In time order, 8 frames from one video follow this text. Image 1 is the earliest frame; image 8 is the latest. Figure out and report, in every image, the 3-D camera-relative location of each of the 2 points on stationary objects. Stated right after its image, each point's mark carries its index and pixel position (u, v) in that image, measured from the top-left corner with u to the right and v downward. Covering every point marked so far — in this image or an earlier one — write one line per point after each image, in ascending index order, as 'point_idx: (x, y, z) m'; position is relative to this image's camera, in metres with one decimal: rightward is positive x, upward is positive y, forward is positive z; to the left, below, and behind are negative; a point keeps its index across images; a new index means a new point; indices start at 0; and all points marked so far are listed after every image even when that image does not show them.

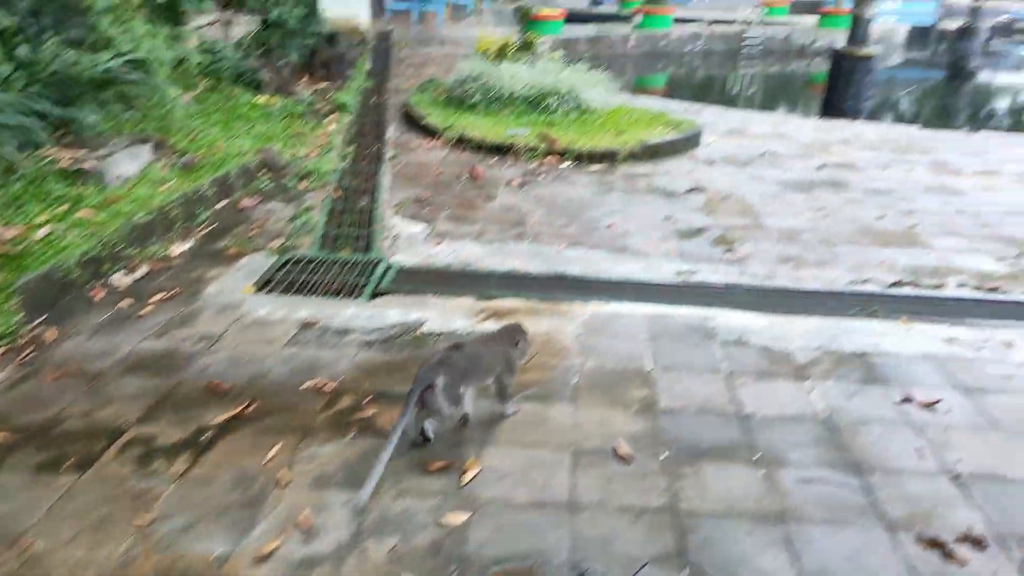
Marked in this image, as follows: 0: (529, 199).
0: (+0.1, +0.5, +3.9) m
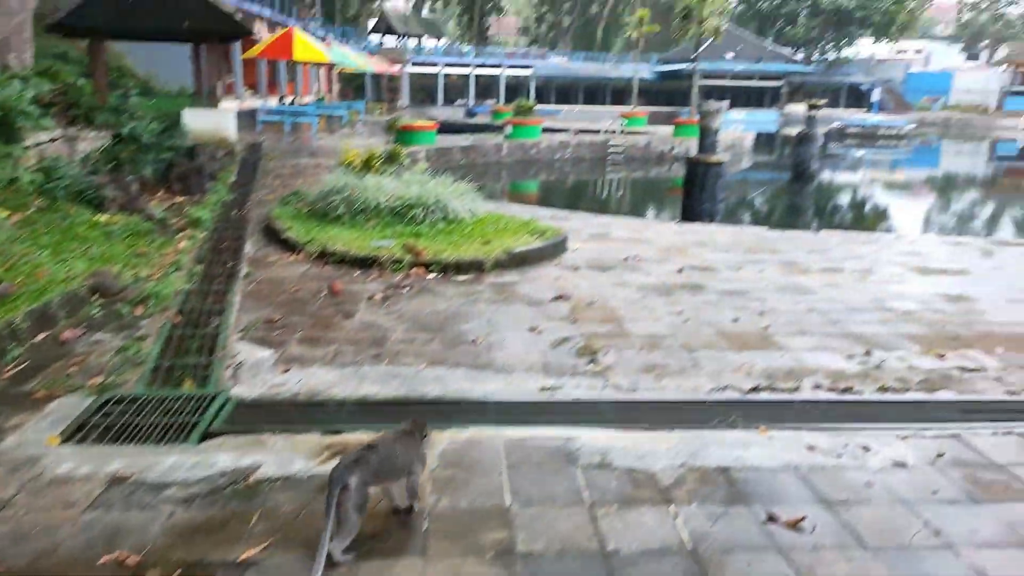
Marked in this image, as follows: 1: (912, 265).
0: (-0.6, -0.1, +3.7) m
1: (+2.7, +0.2, +5.0) m
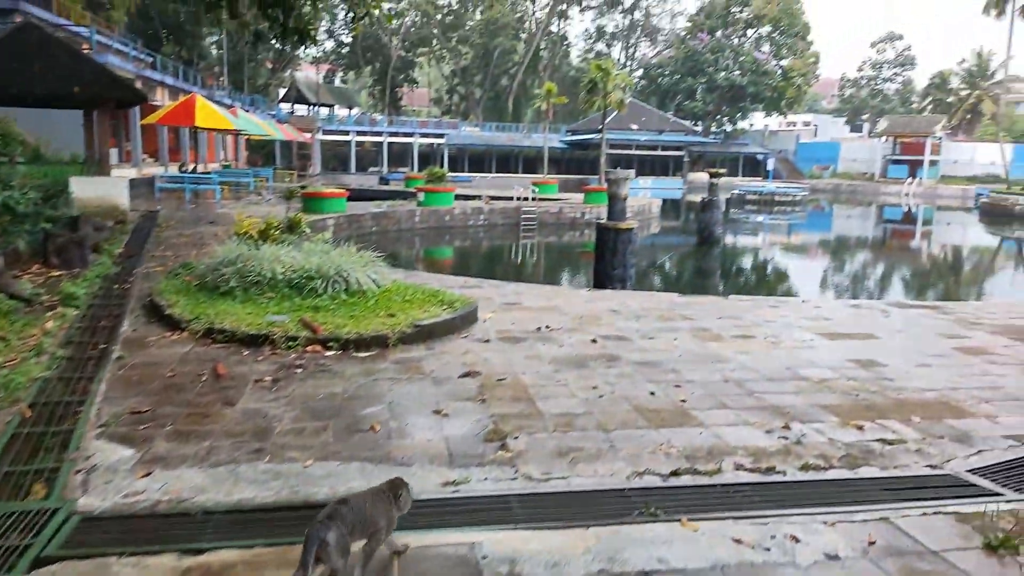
0: (-1.1, -0.5, +3.4) m
1: (+2.1, -0.3, +5.0) m
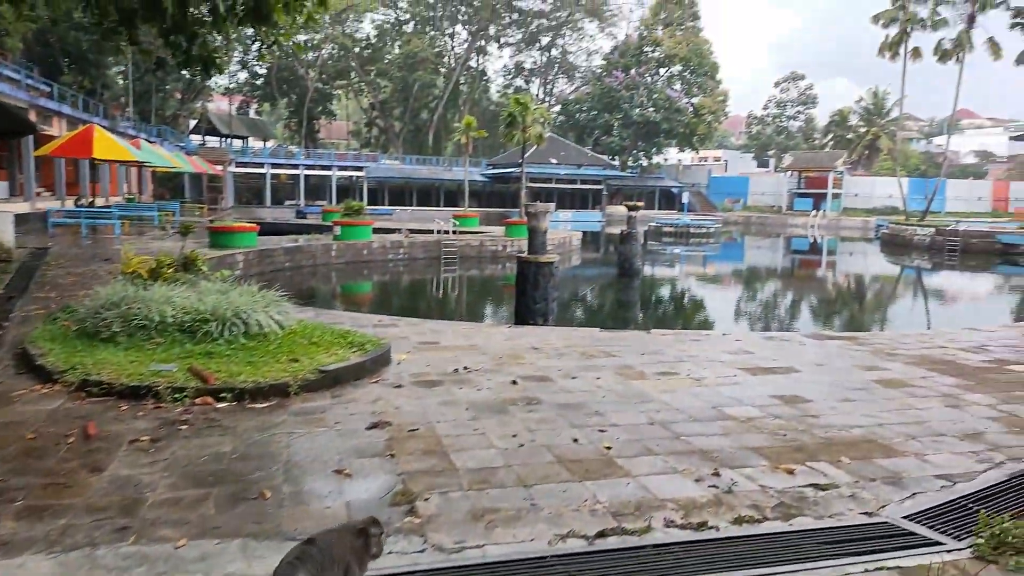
0: (-1.4, -0.7, +3.0) m
1: (+1.5, -0.5, +5.0) m
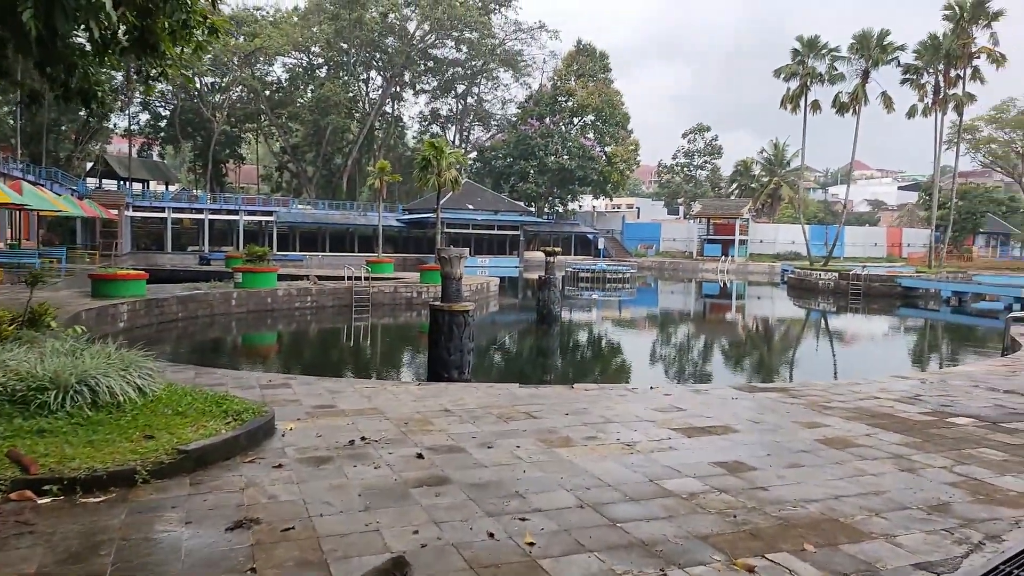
0: (-1.7, -0.9, +2.2) m
1: (+1.0, -0.8, +4.5) m
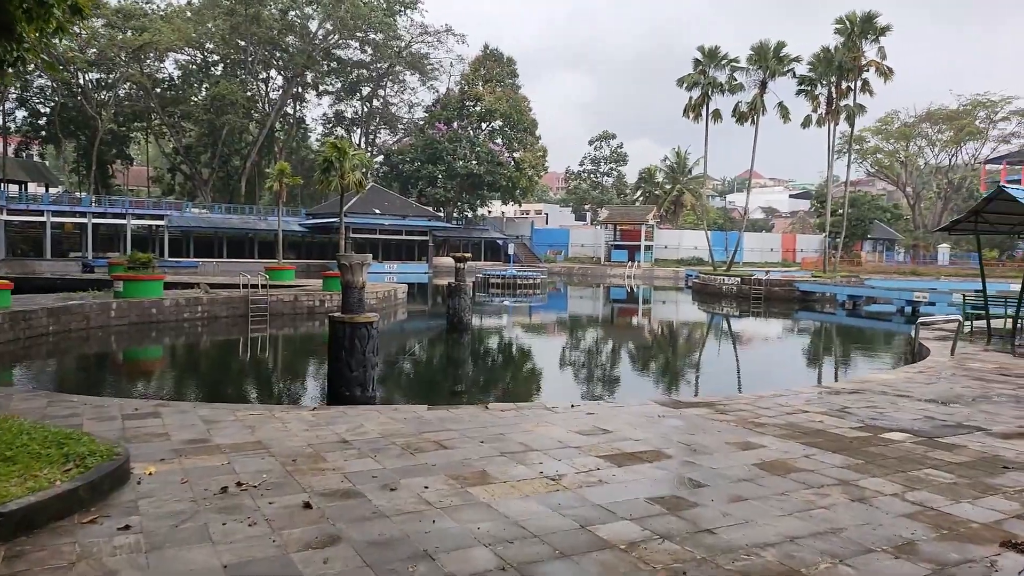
0: (-1.9, -1.0, +1.4) m
1: (+0.5, -0.9, +4.0) m
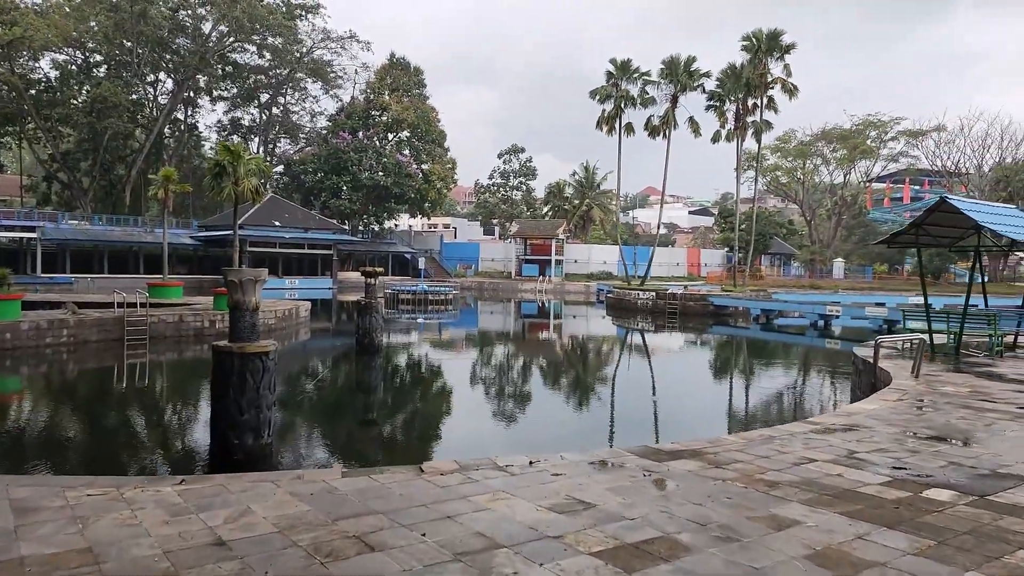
0: (-1.7, -1.0, 0.0) m
1: (+0.3, -1.0, +2.9) m
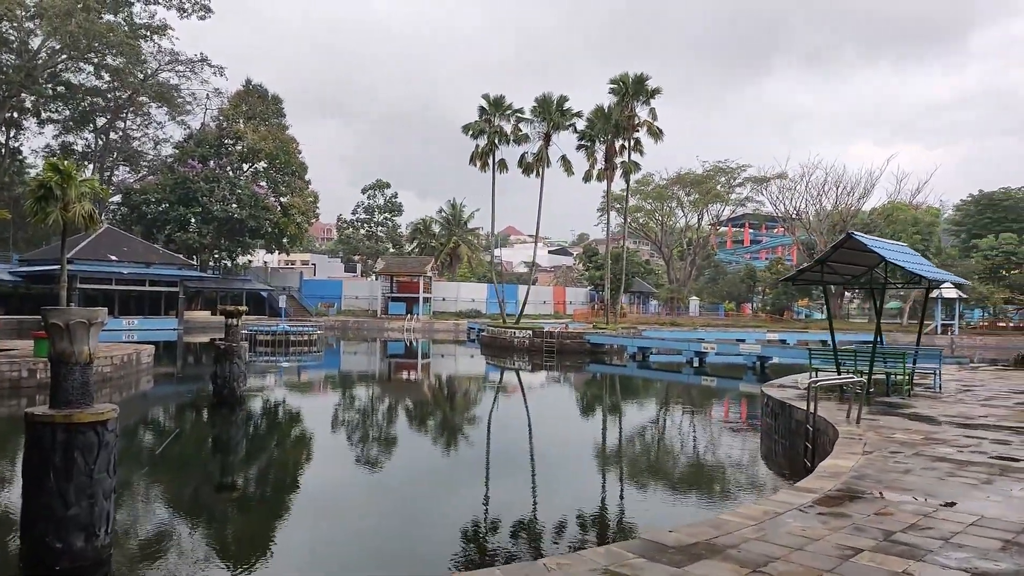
0: (-1.1, -1.0, -1.4) m
1: (+0.4, -1.1, +1.8) m
